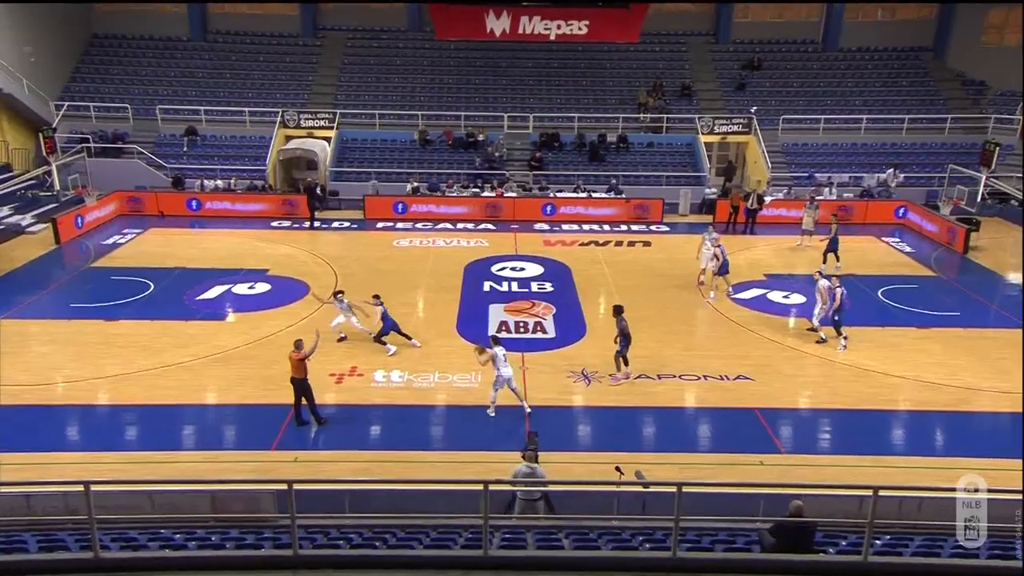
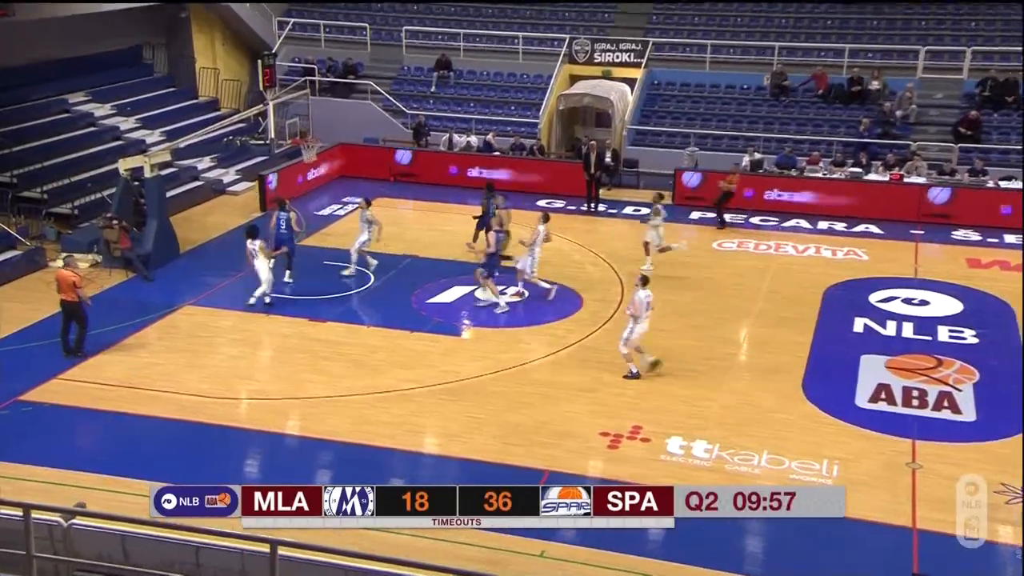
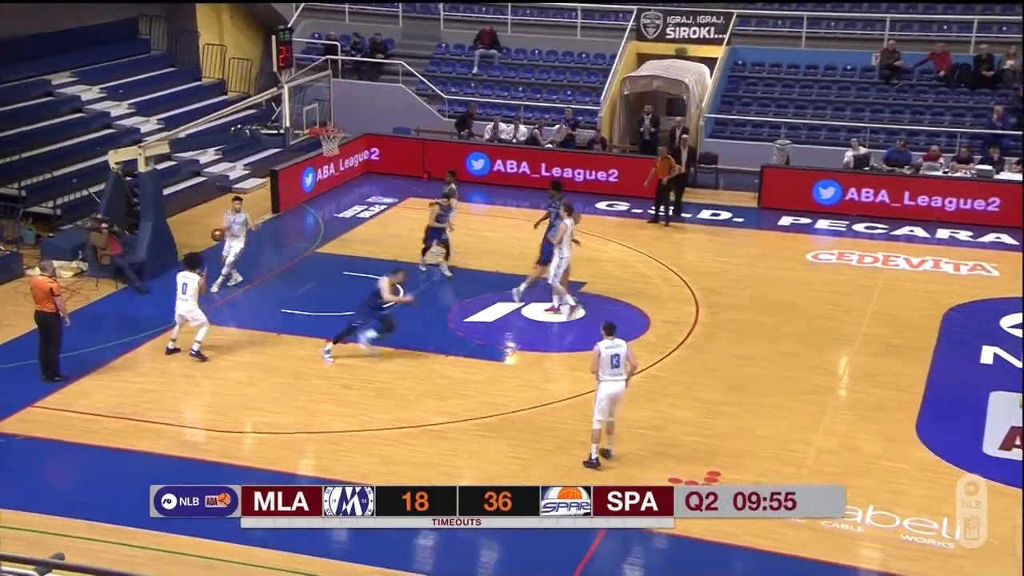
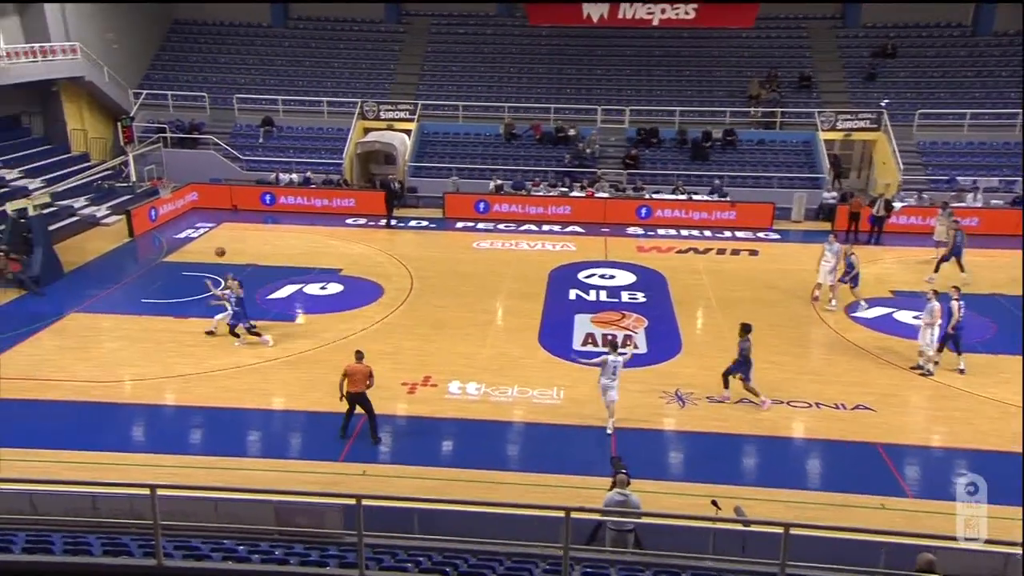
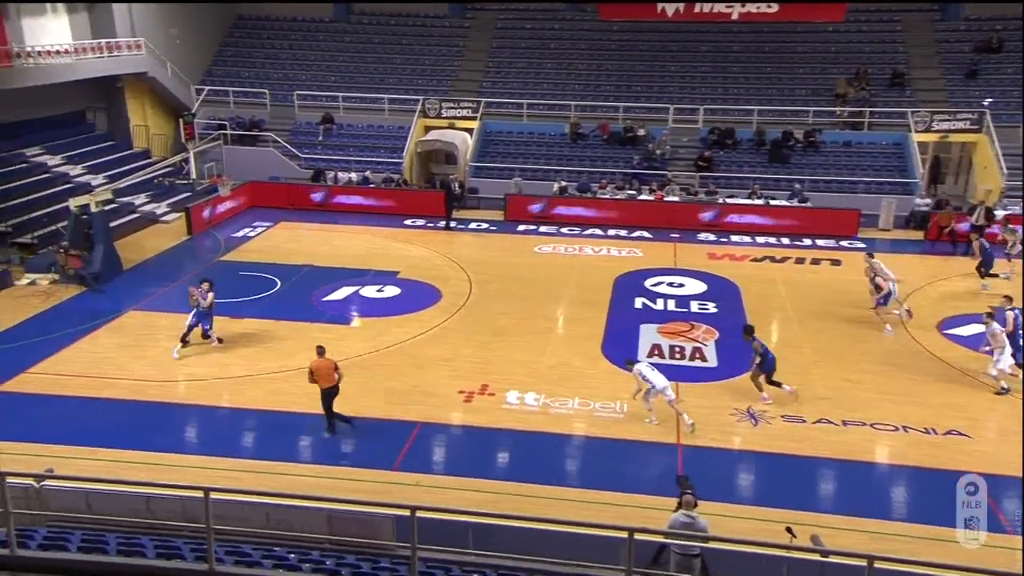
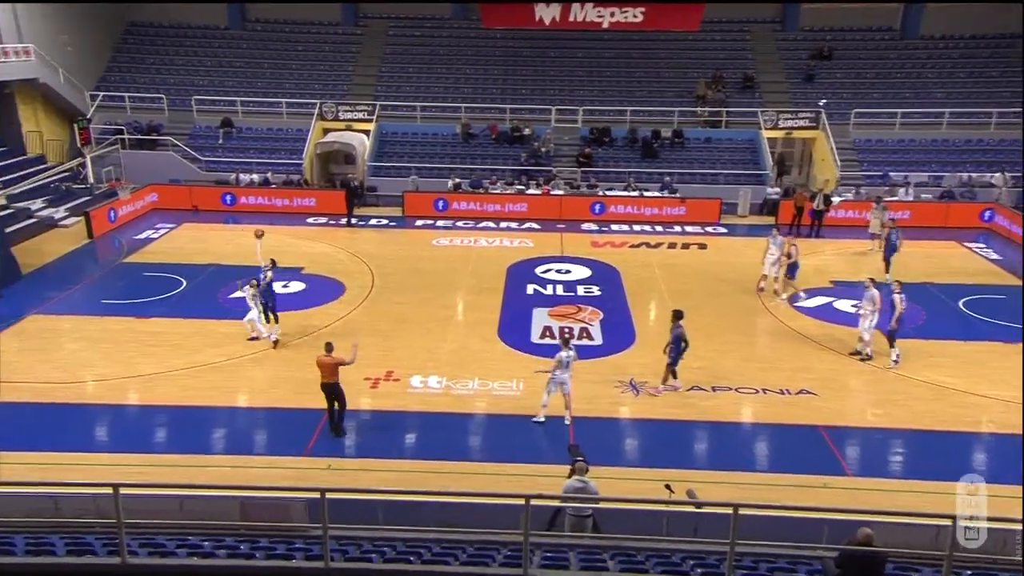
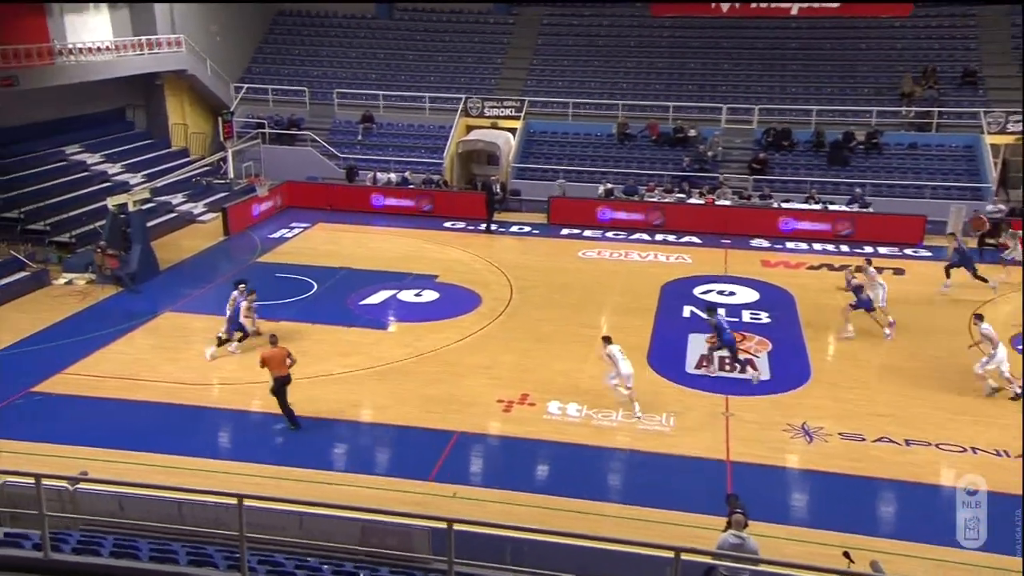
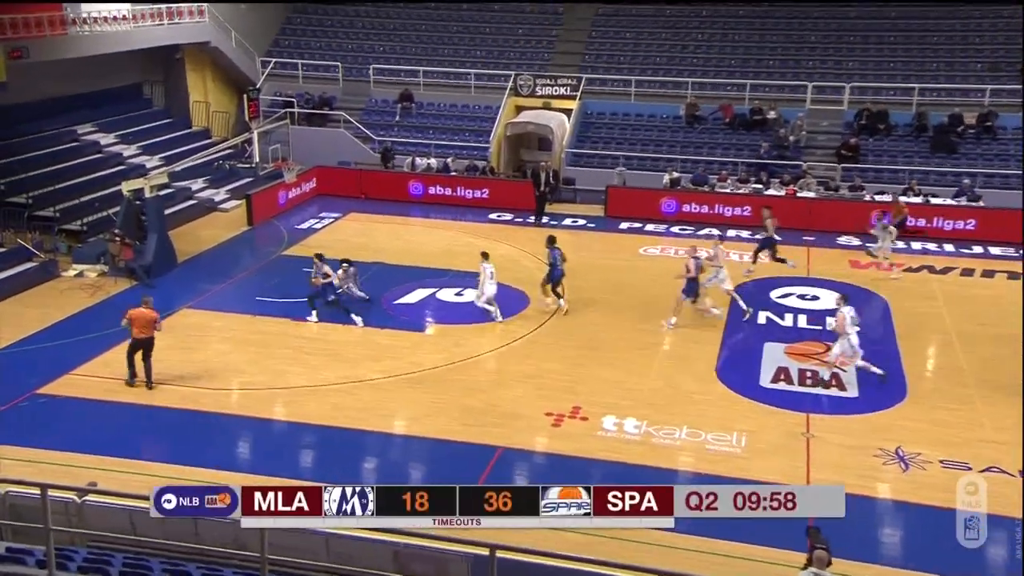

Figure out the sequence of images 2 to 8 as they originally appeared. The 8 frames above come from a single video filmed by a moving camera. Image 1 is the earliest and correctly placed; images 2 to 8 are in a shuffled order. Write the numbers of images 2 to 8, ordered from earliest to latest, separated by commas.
6, 4, 5, 7, 8, 2, 3
